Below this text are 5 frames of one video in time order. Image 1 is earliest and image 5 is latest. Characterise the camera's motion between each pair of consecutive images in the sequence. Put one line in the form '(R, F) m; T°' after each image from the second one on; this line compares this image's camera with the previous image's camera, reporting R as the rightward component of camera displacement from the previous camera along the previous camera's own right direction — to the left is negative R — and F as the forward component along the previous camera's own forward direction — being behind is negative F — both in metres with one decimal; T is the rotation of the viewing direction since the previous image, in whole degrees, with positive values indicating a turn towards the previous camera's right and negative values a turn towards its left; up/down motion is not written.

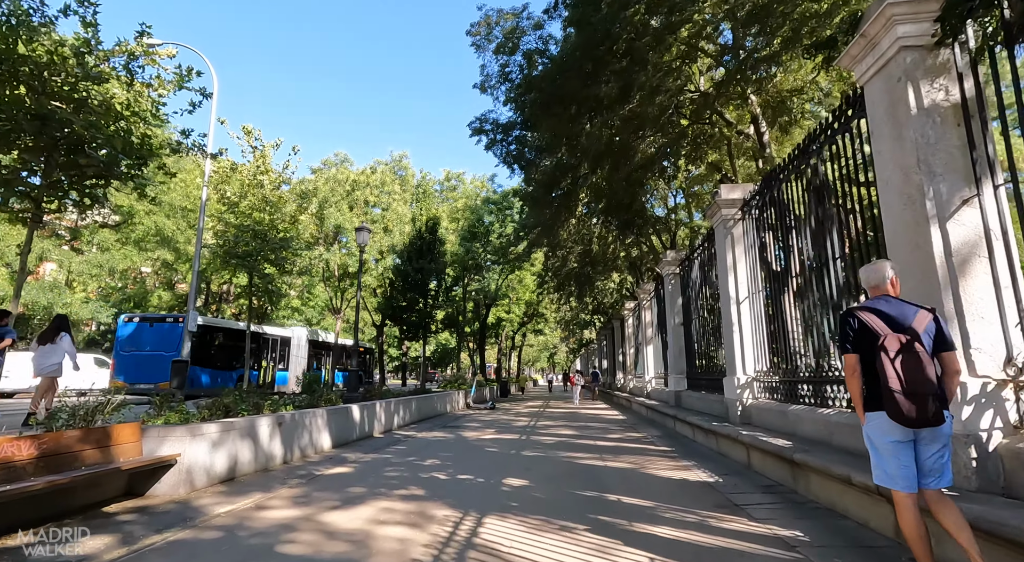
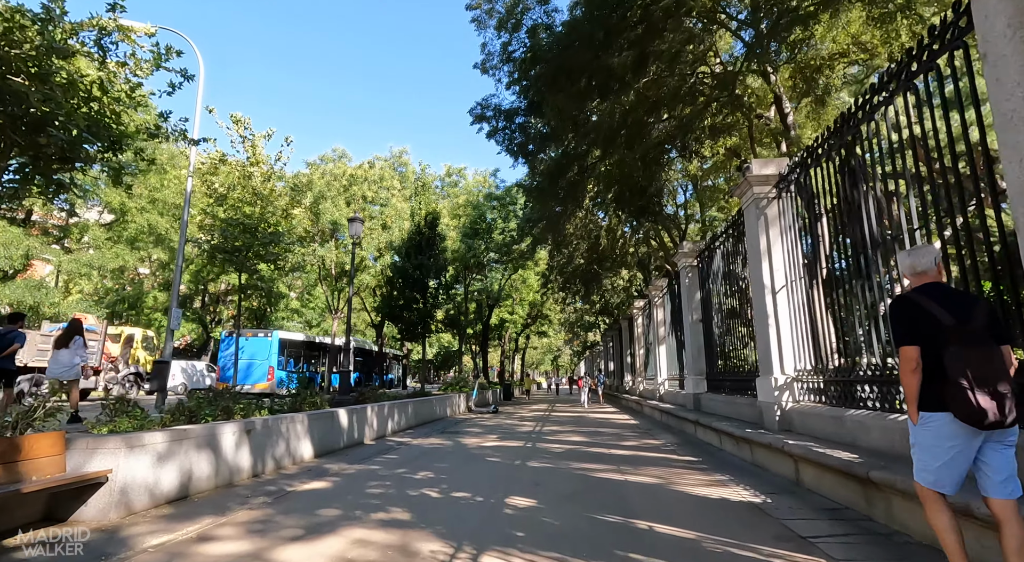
(0.0, +0.9) m; 0°
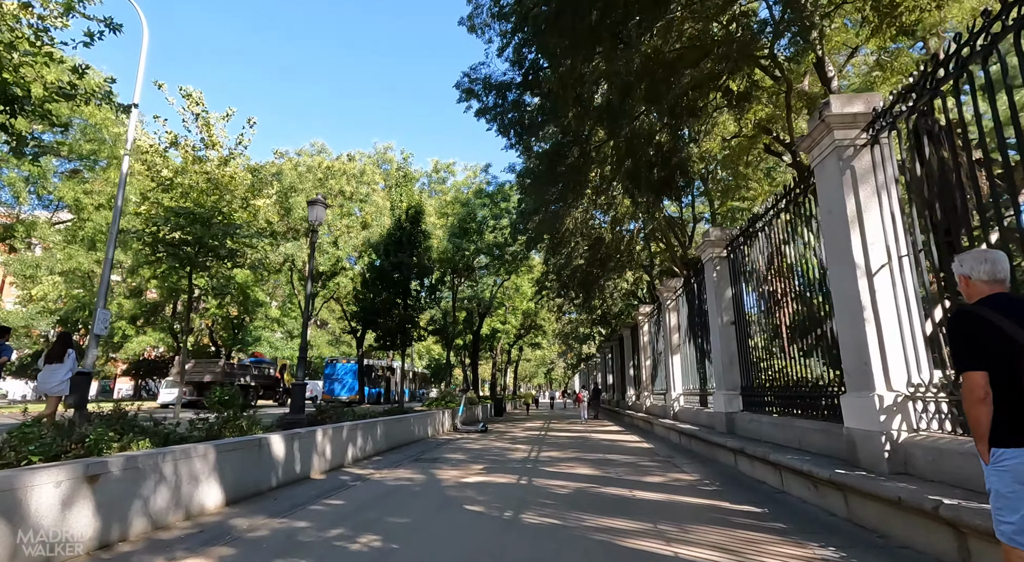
(0.0, +2.0) m; +1°
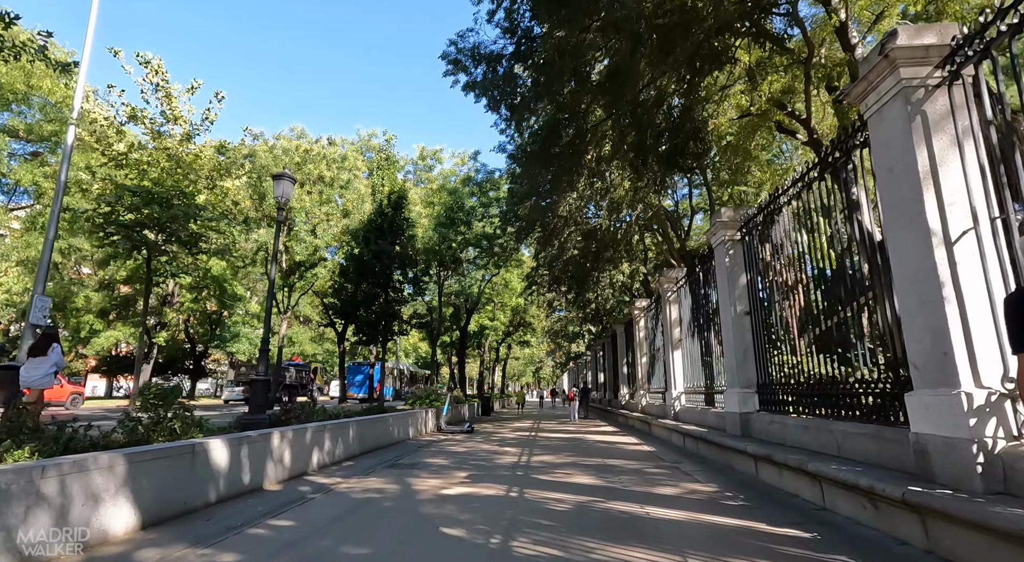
(0.0, +1.0) m; +1°
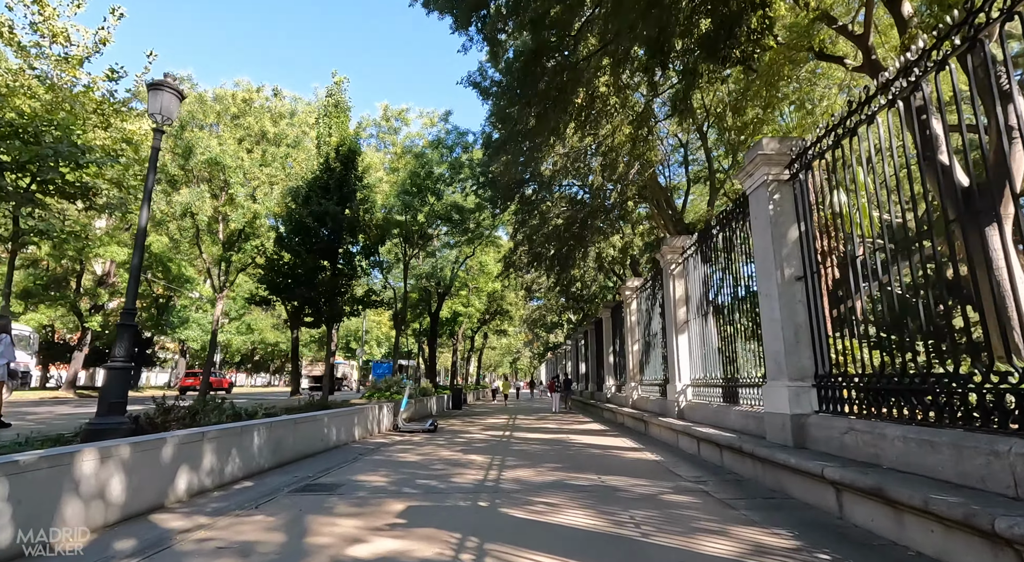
(+0.1, +2.4) m; +2°
